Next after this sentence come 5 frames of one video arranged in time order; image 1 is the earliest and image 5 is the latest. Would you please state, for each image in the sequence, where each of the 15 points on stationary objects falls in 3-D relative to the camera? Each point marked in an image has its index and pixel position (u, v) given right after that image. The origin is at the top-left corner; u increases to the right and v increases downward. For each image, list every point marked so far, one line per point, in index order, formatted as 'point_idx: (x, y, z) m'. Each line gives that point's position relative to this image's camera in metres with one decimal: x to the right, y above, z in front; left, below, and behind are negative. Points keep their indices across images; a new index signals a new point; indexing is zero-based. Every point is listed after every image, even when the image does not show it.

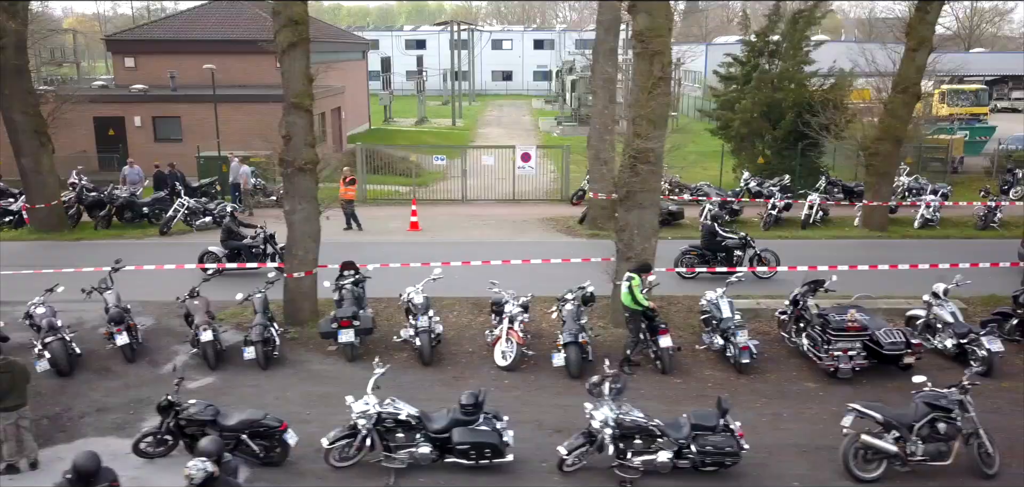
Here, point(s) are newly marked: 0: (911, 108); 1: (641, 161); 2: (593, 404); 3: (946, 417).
0: (+6.9, +2.3, +16.4) m
1: (+1.5, +0.9, +10.7) m
2: (+0.6, -1.2, +7.2) m
3: (+3.3, -1.3, +7.2) m
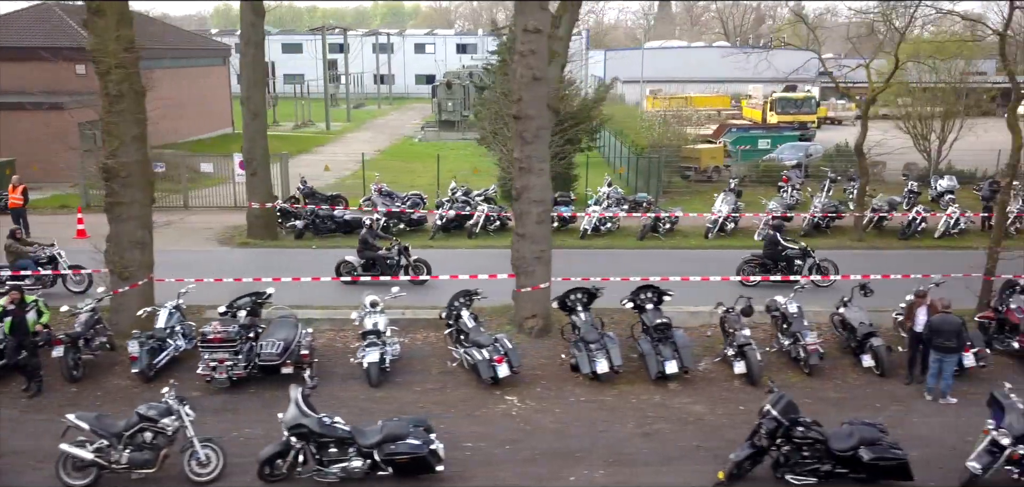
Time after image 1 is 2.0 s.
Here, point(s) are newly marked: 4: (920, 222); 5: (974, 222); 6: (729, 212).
0: (+0.7, +2.2, +16.8) m
1: (-4.7, +0.8, +11.1) m
2: (-5.6, -1.4, +7.5) m
3: (-2.9, -1.5, +7.6) m
4: (+7.9, +0.4, +18.1) m
5: (+9.2, +0.4, +18.6) m
6: (+4.2, +0.6, +18.2) m
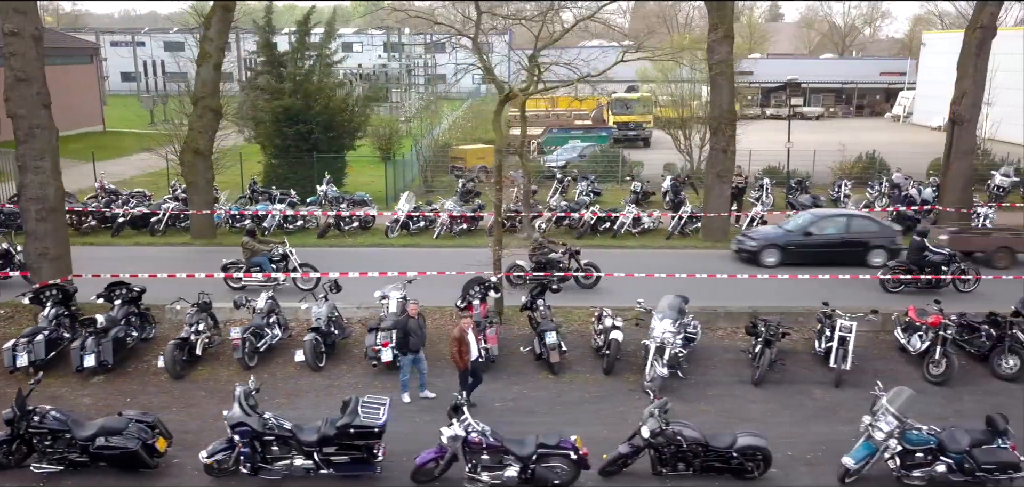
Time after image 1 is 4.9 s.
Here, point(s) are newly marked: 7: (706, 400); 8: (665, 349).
0: (-5.5, +2.2, +17.1) m
1: (-10.9, +0.8, +11.3) m
2: (-11.8, -1.3, +7.8) m
3: (-9.1, -1.4, +7.8) m
4: (+1.7, +0.4, +18.4) m
5: (+3.0, +0.5, +18.9) m
6: (-2.0, +0.6, +18.5) m
7: (+2.0, -1.6, +9.6) m
8: (+1.6, -1.1, +9.8) m
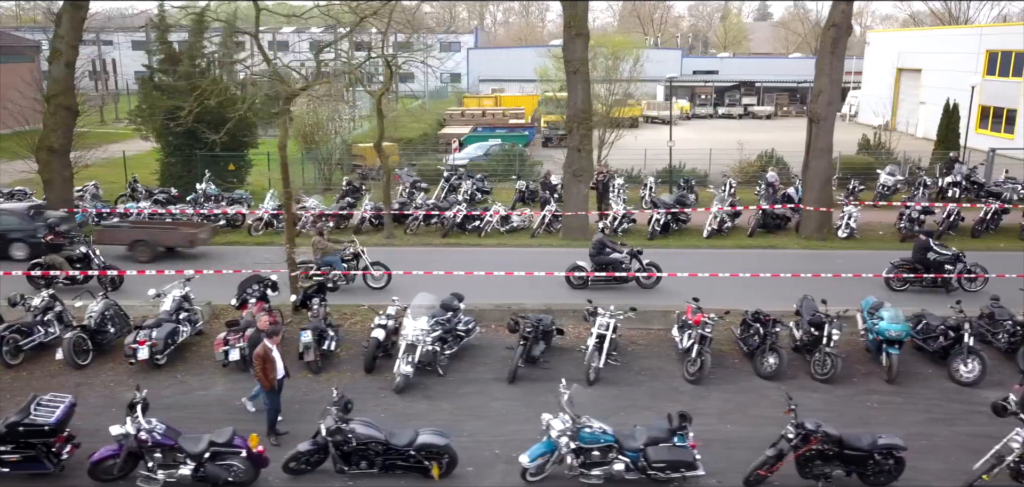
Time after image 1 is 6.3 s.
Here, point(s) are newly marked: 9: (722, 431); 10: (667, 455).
0: (-8.2, +2.2, +17.0) m
1: (-13.6, +0.9, +11.3) m
2: (-14.4, -1.3, +7.7) m
3: (-11.7, -1.4, +7.8) m
4: (-0.9, +0.5, +18.3) m
5: (+0.3, +0.5, +18.8) m
6: (-4.7, +0.7, +18.4) m
7: (-0.6, -1.6, +9.6) m
8: (-1.0, -1.1, +9.8) m
9: (+2.0, -1.8, +8.9) m
10: (+1.2, -1.7, +7.5) m
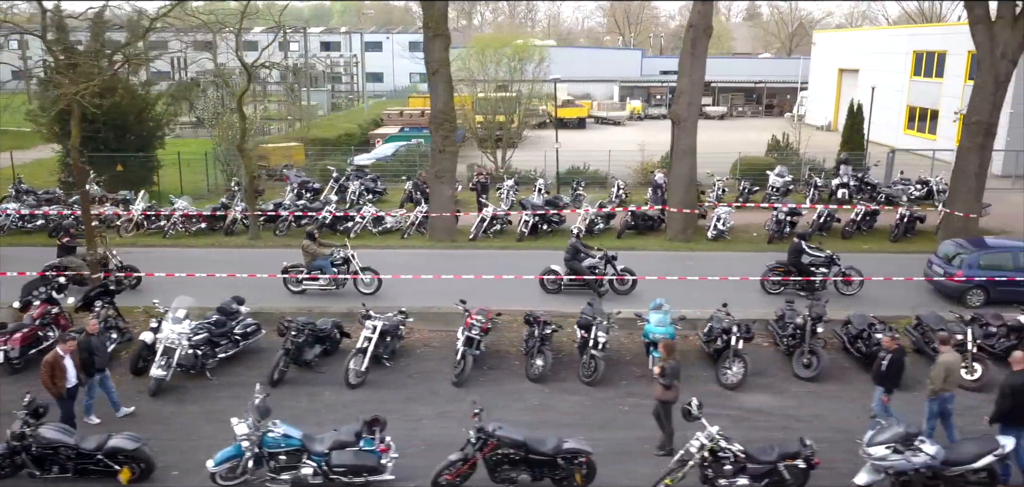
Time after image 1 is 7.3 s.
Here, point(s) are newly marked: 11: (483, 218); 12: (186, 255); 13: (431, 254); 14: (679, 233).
0: (-10.7, +2.2, +16.9) m
1: (-16.1, +0.8, +11.2) m
2: (-16.9, -1.3, +7.7) m
3: (-14.2, -1.4, +7.7) m
4: (-3.5, +0.4, +18.3) m
5: (-2.2, +0.5, +18.8) m
6: (-7.2, +0.6, +18.4) m
7: (-3.2, -1.6, +9.6) m
8: (-3.5, -1.1, +9.8) m
9: (-0.5, -1.8, +8.8) m
10: (-1.3, -1.7, +7.4) m
11: (-0.6, +0.5, +18.1) m
12: (-6.1, -0.2, +17.1) m
13: (-1.5, -0.2, +17.1) m
14: (+3.2, +0.2, +17.7) m
